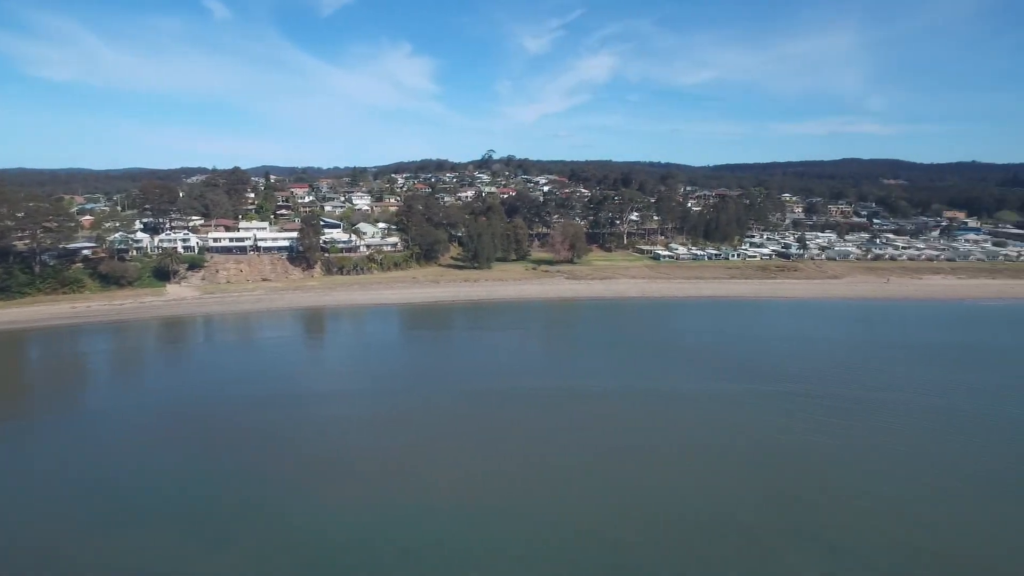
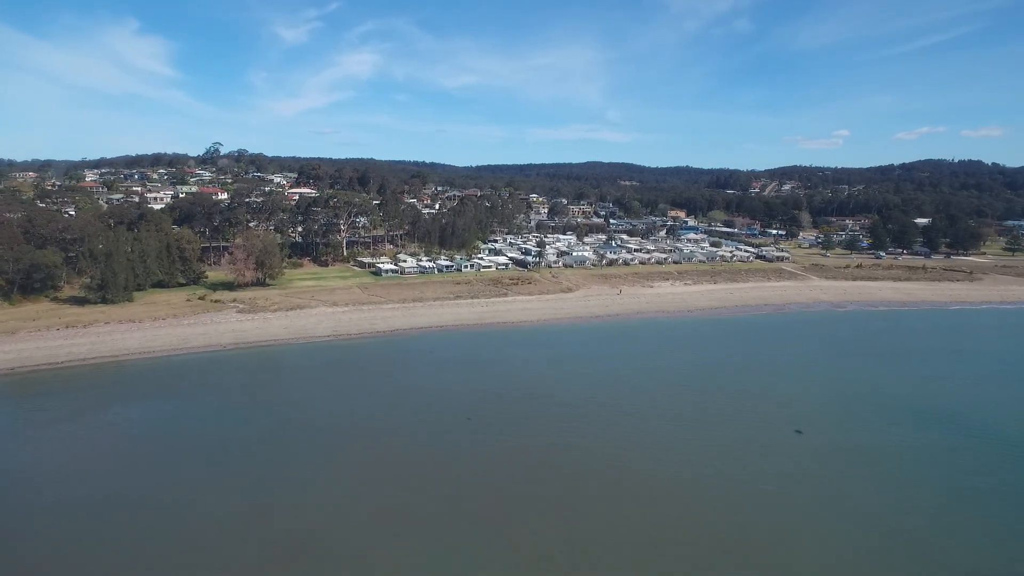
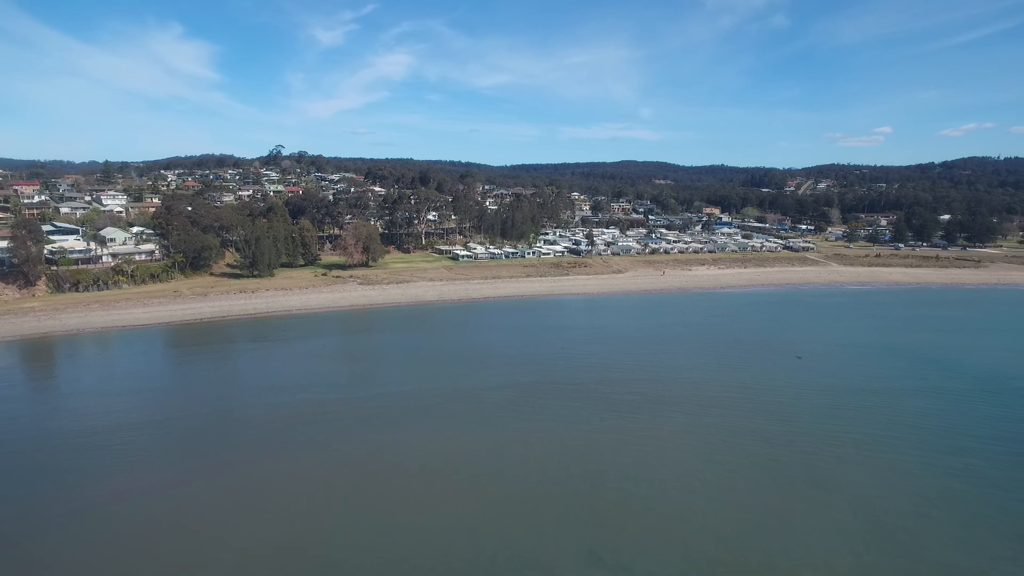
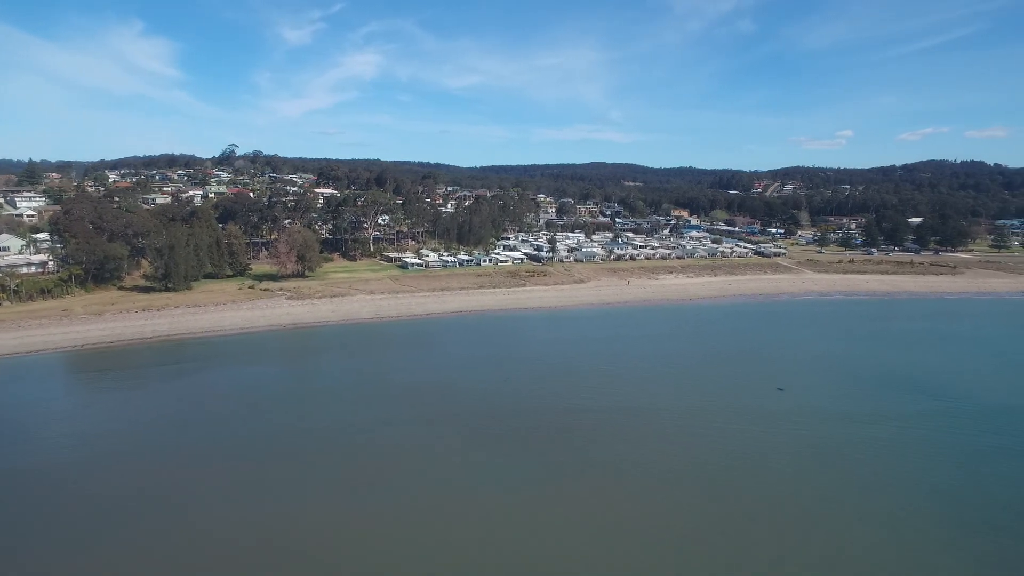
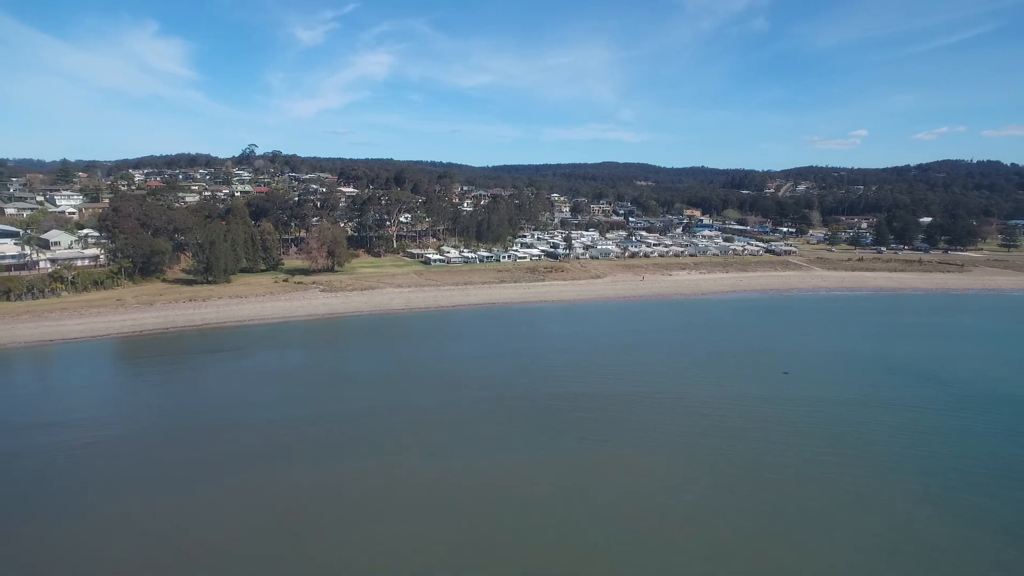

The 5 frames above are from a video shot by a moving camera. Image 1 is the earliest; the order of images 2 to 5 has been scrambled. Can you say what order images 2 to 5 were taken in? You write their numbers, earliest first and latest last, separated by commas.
3, 5, 4, 2
